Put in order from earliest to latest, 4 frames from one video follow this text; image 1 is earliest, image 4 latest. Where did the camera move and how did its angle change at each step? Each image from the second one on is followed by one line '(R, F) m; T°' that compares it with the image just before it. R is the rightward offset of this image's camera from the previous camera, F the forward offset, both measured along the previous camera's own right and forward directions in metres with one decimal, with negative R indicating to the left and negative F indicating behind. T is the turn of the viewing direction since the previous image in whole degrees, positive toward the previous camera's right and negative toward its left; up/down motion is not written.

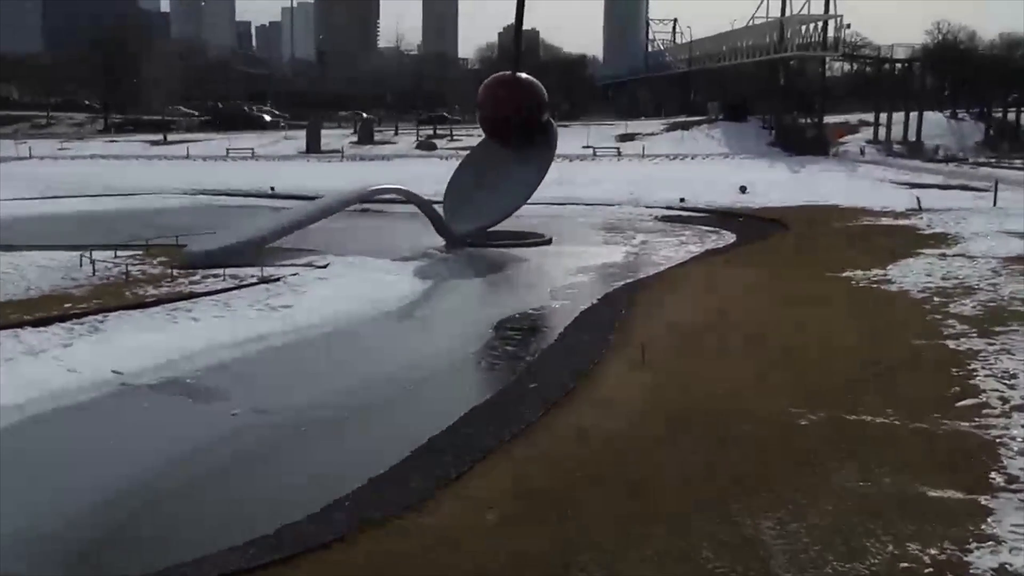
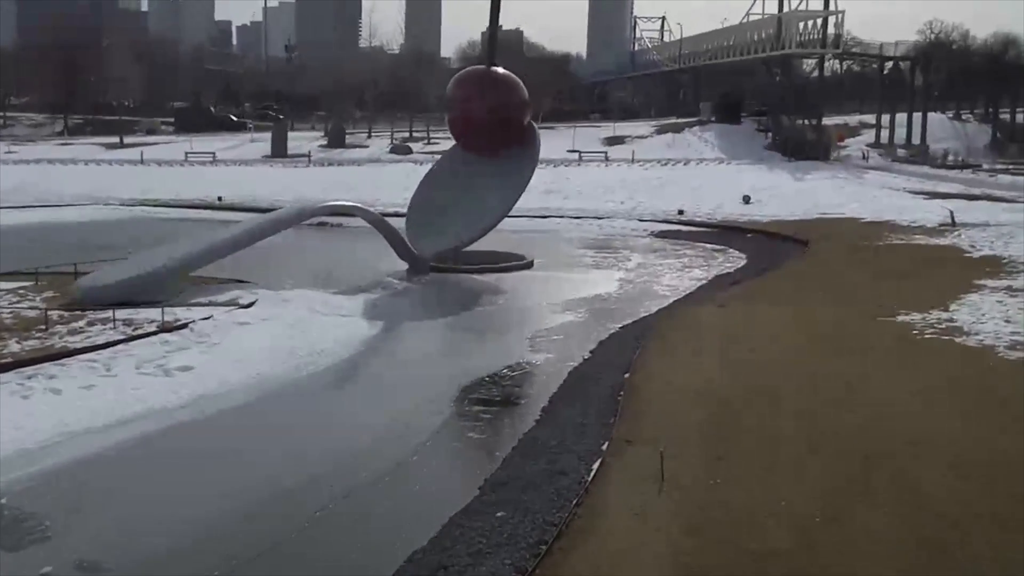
(+0.1, +3.0) m; +1°
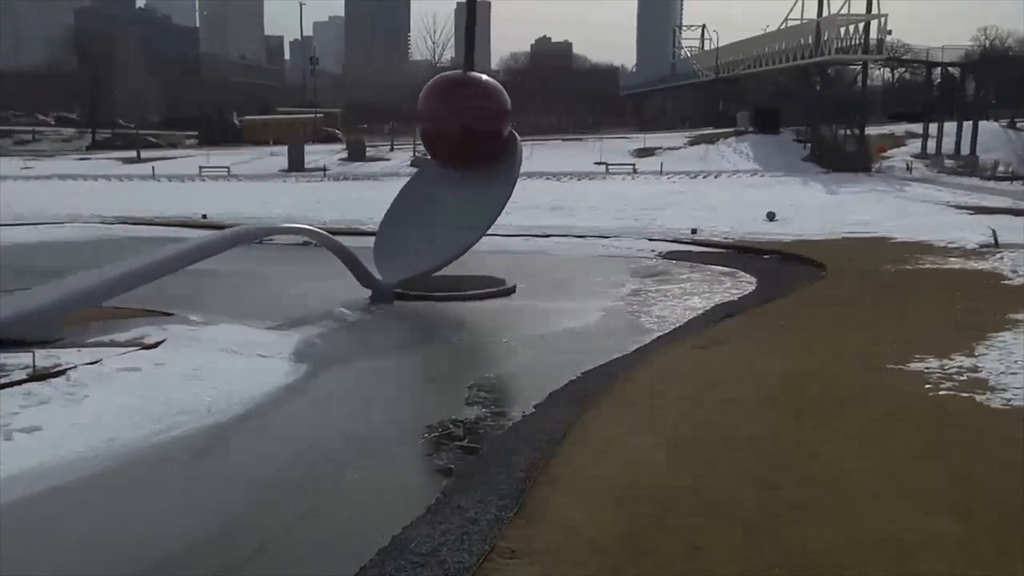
(+1.0, +1.8) m; -3°
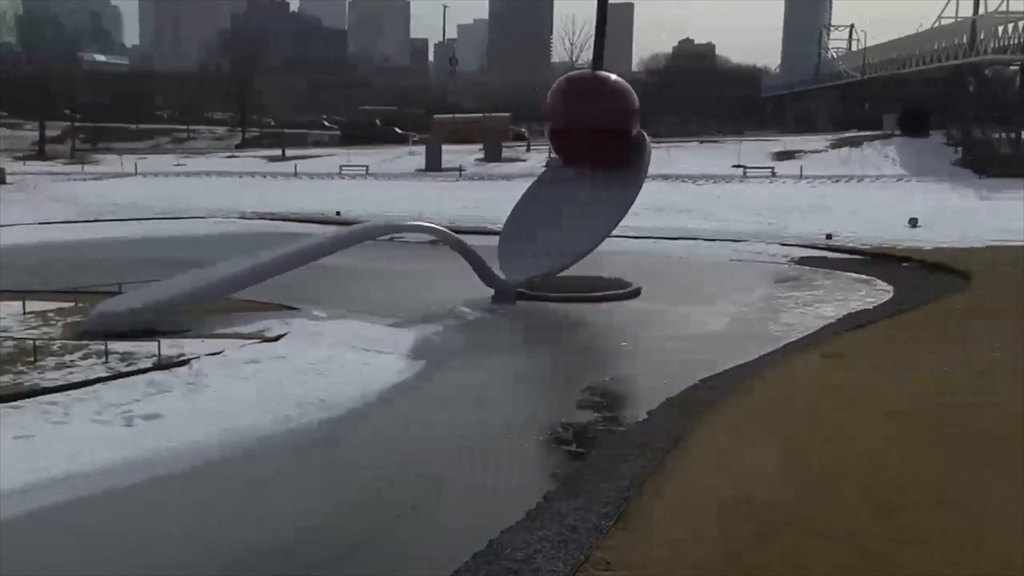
(+0.2, +0.2) m; -7°
